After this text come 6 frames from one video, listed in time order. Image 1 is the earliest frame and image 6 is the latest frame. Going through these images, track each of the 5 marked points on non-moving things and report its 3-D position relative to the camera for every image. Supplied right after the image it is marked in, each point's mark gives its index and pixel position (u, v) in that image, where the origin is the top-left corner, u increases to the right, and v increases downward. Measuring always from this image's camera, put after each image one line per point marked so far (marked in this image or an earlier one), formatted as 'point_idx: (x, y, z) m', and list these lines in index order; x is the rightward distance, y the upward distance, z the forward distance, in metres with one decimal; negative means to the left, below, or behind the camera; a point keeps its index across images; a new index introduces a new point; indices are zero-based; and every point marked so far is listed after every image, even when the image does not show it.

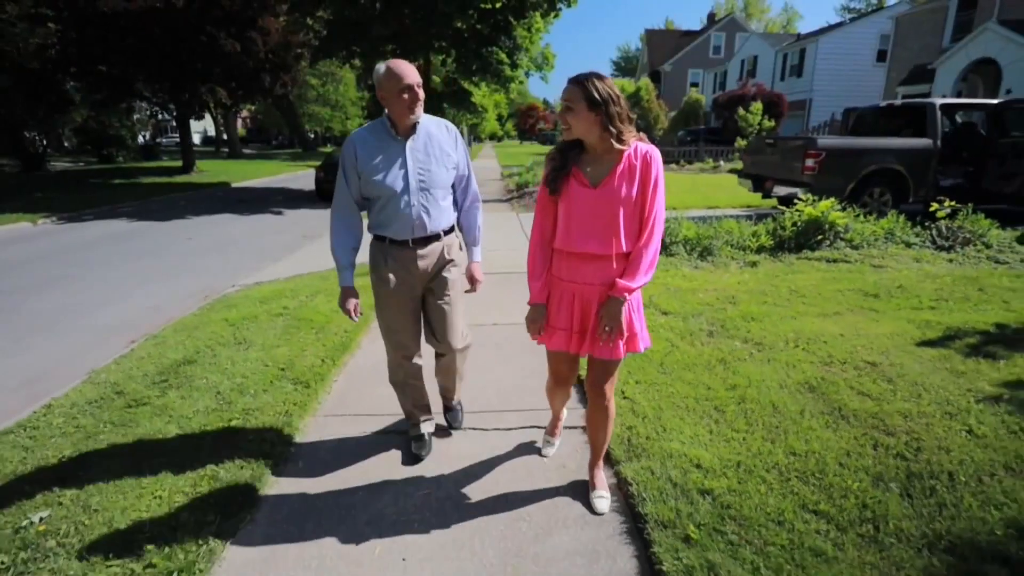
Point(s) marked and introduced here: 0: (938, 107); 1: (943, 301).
0: (+7.2, +3.1, +9.3) m
1: (+4.2, -0.1, +5.3) m
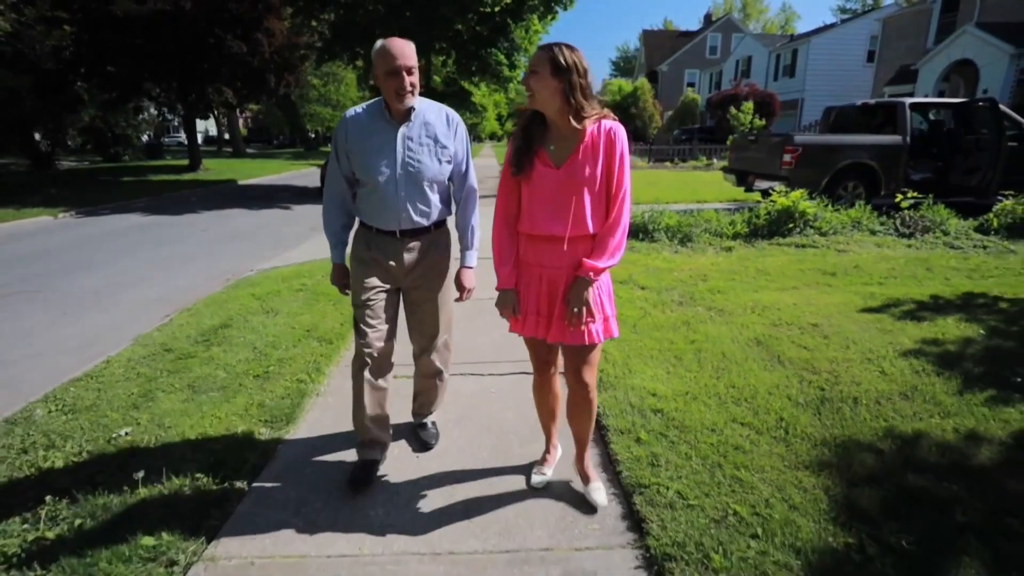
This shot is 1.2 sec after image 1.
0: (+7.2, +3.3, +10.0) m
1: (+4.1, +0.1, +6.0) m
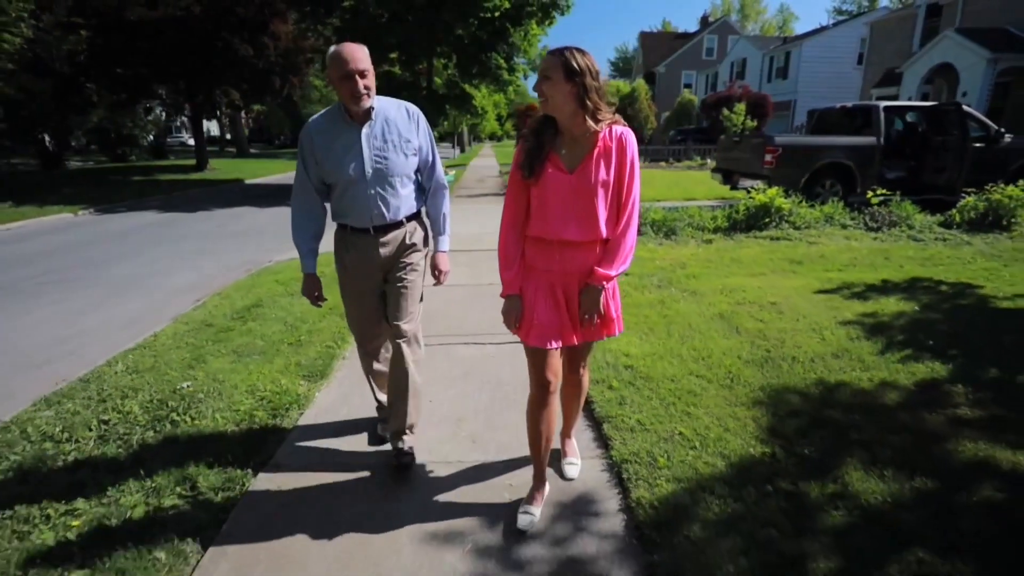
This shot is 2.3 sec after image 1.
0: (+7.2, +3.5, +10.6) m
1: (+4.1, +0.3, +6.7) m
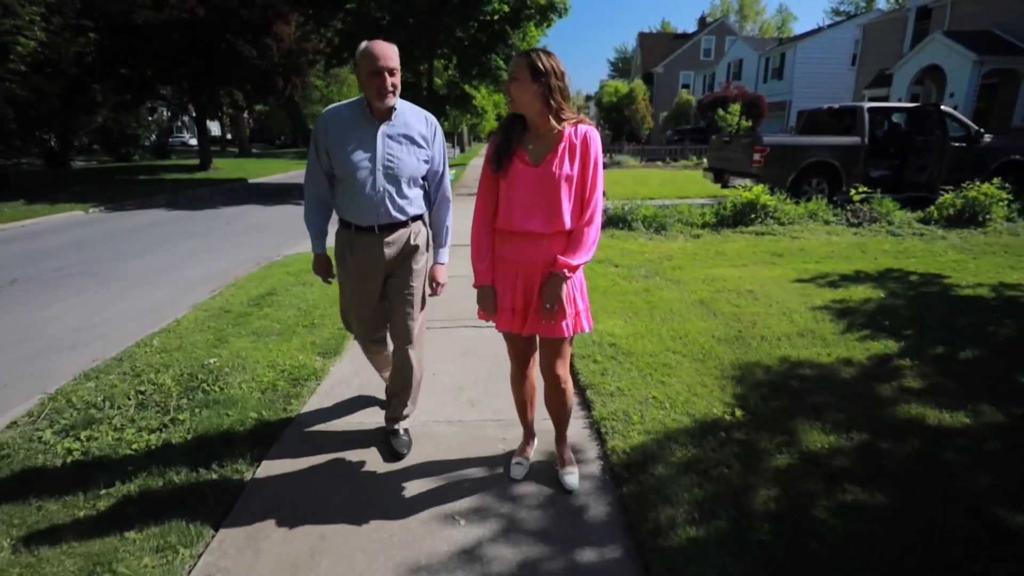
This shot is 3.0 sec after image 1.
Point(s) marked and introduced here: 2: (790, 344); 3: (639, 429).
0: (+7.1, +3.6, +11.1) m
1: (+4.1, +0.4, +7.1) m
2: (+2.2, -0.4, +4.3) m
3: (+0.7, -0.8, +3.1) m
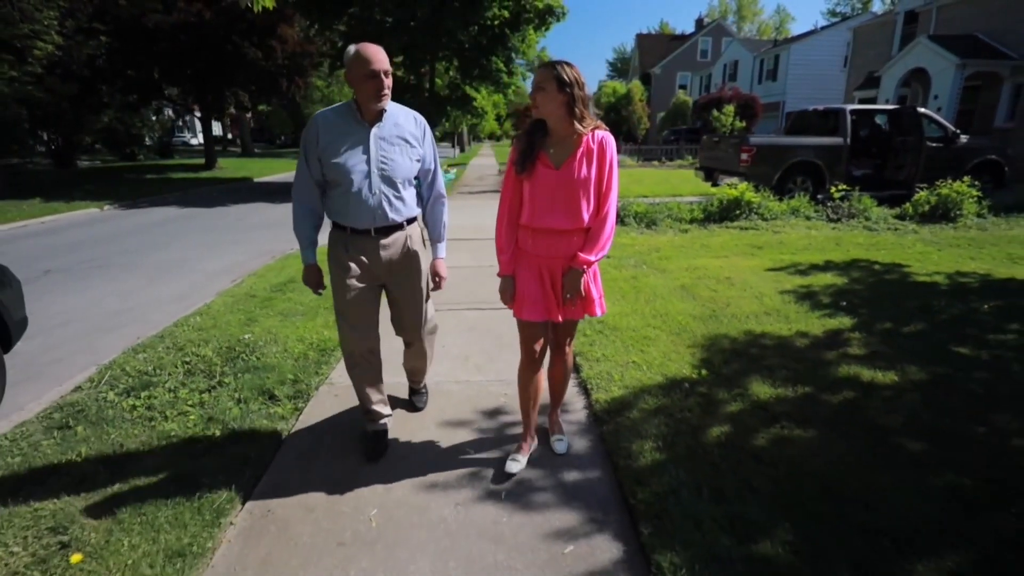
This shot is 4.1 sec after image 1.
0: (+7.1, +3.7, +11.6) m
1: (+4.1, +0.5, +7.6) m
2: (+2.2, -0.3, +4.8) m
3: (+0.7, -0.6, +3.7) m
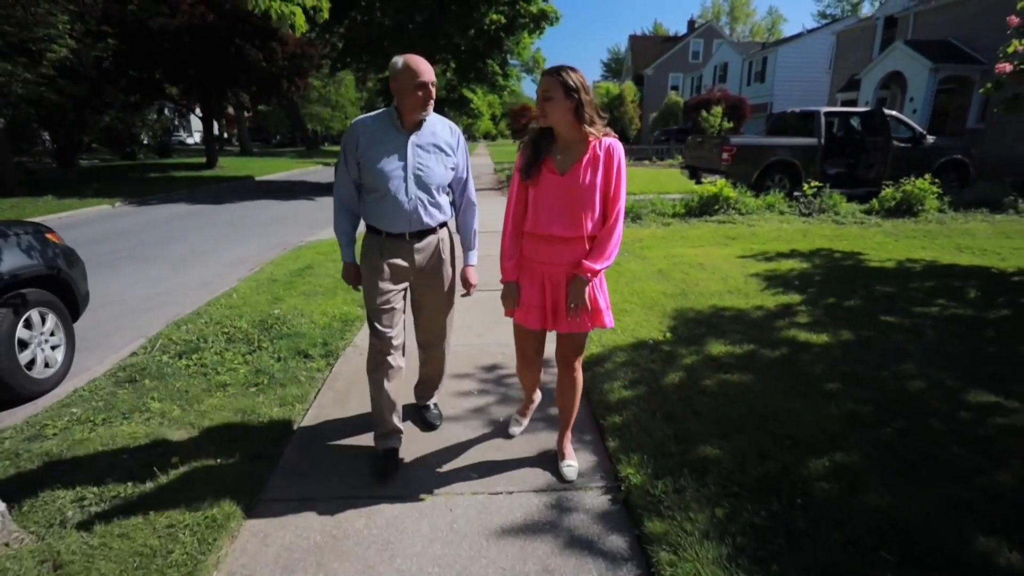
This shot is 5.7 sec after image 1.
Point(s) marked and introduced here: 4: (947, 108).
0: (+7.0, +3.9, +12.4) m
1: (+4.0, +0.7, +8.4) m
2: (+2.1, -0.1, +5.6) m
3: (+0.7, -0.5, +4.4) m
4: (+14.7, +6.1, +18.5) m
